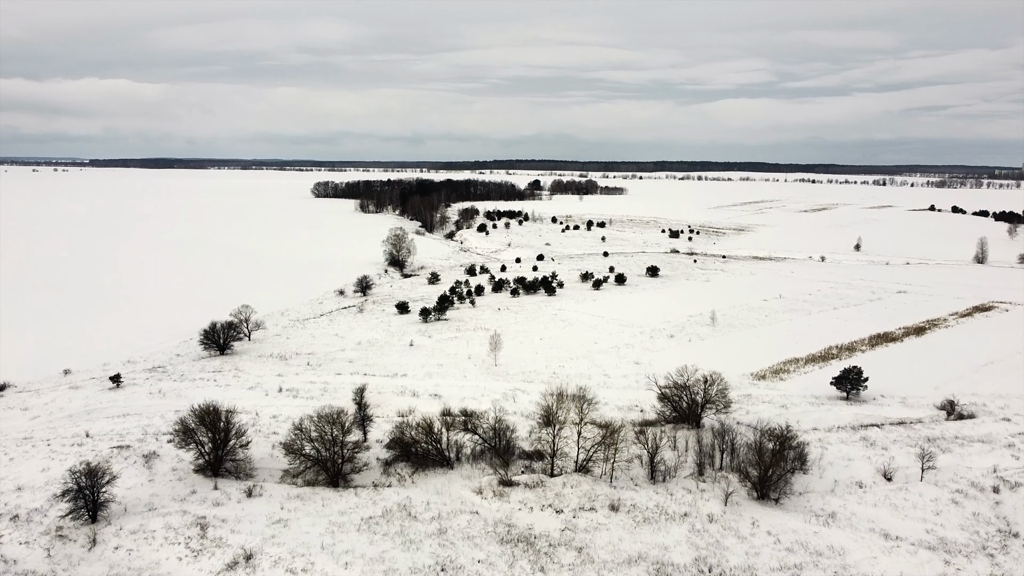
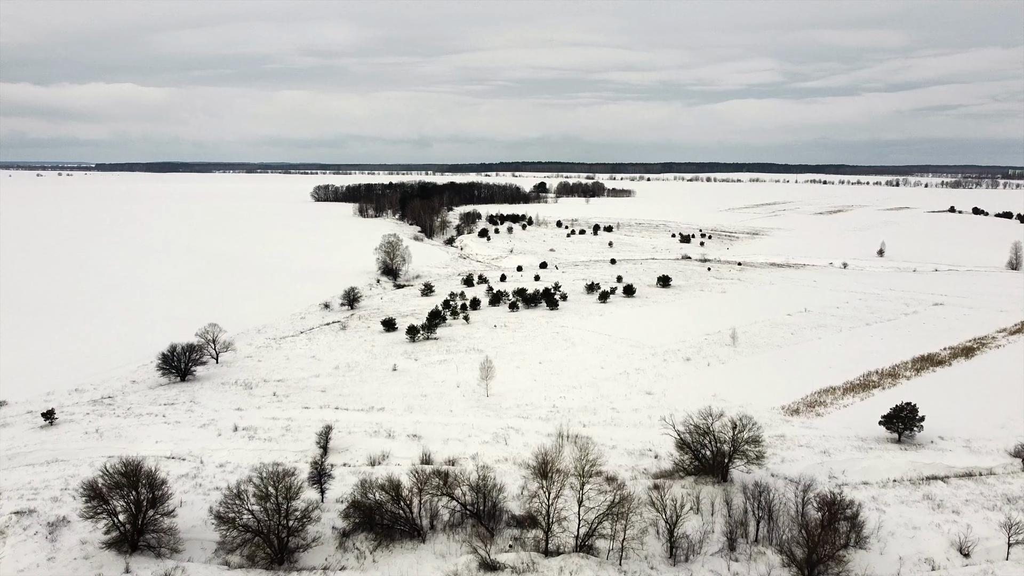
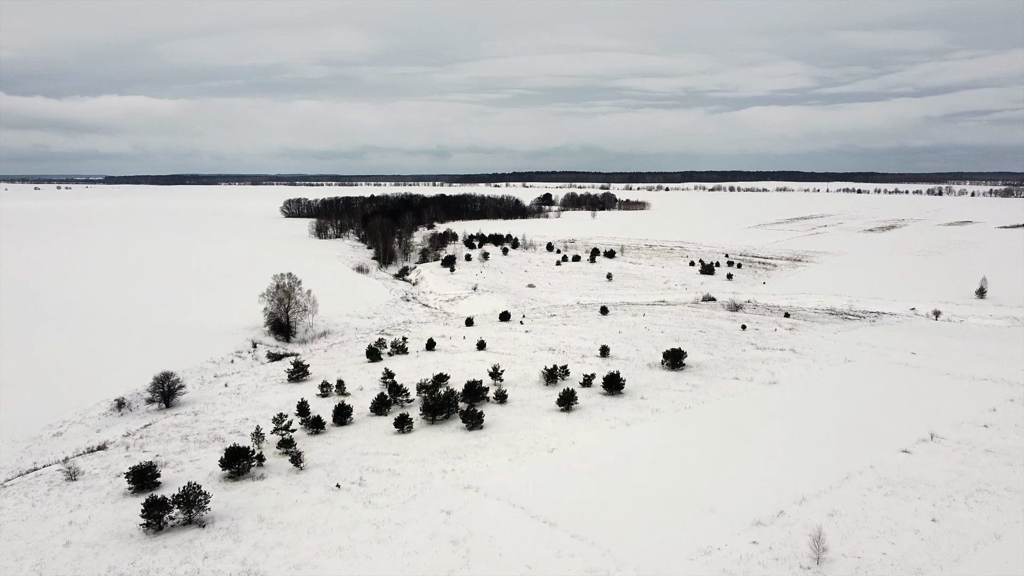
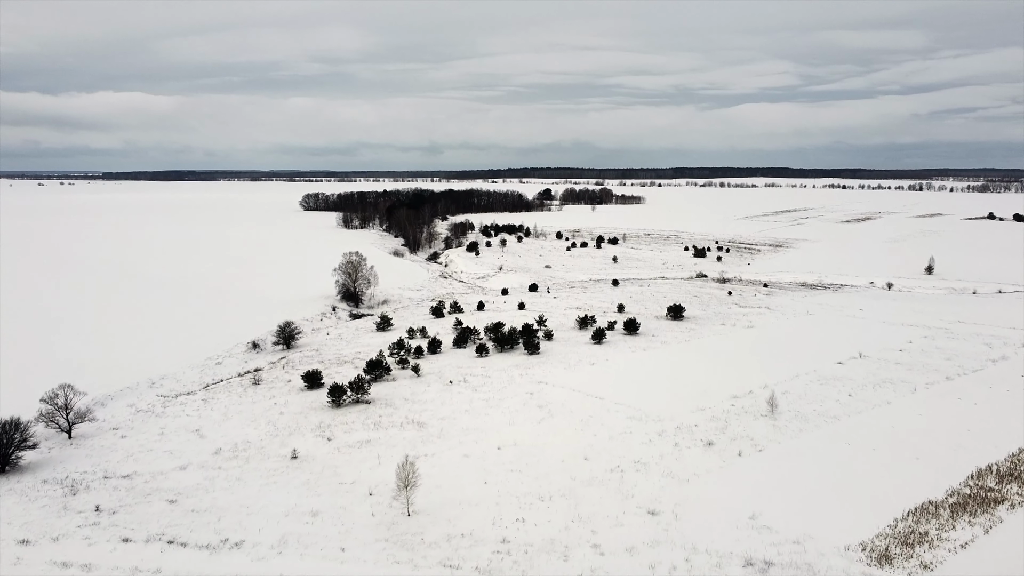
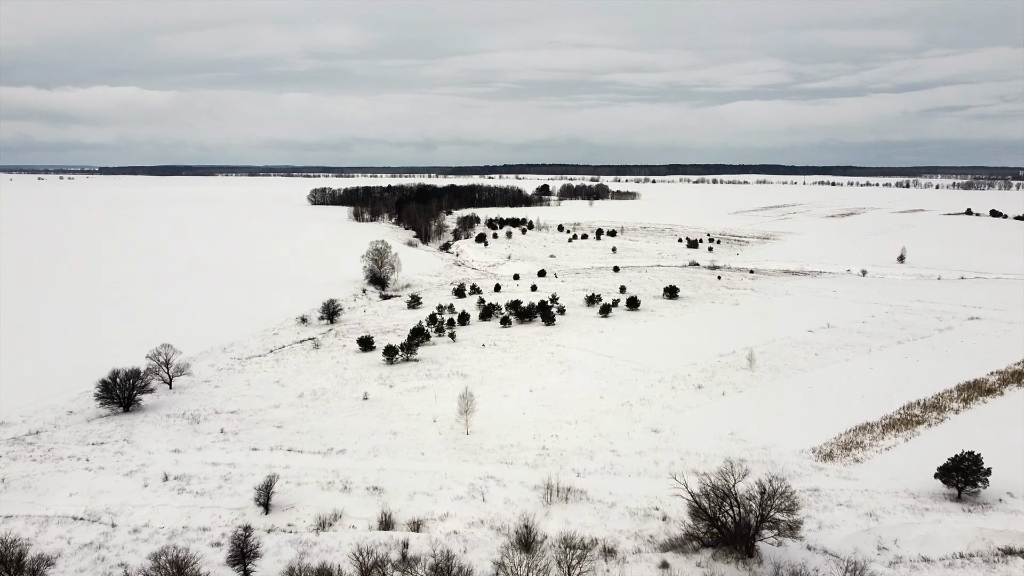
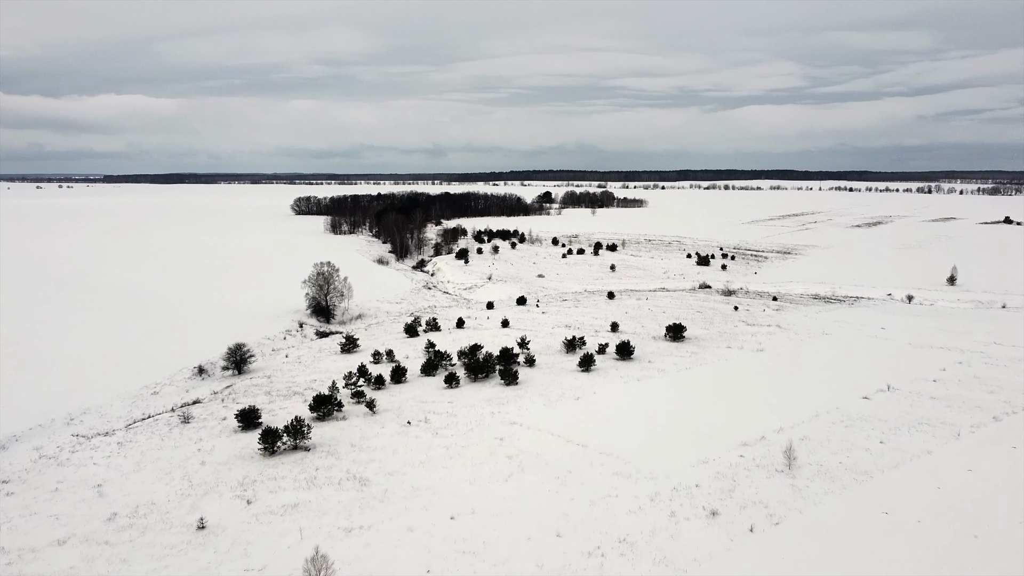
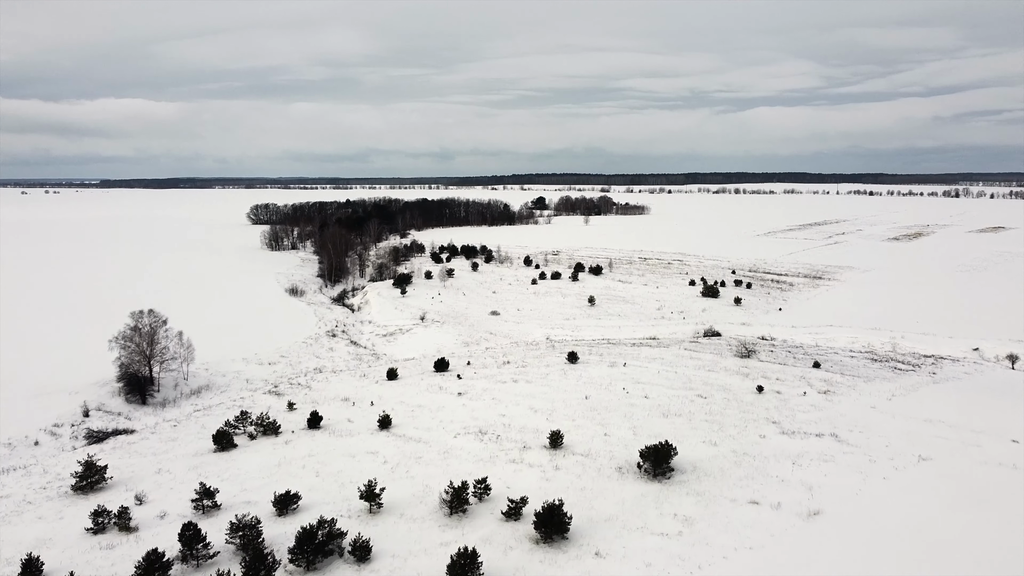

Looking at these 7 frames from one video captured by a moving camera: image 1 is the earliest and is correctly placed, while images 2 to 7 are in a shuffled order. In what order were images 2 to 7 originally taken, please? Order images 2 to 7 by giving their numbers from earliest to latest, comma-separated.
2, 5, 4, 6, 3, 7
